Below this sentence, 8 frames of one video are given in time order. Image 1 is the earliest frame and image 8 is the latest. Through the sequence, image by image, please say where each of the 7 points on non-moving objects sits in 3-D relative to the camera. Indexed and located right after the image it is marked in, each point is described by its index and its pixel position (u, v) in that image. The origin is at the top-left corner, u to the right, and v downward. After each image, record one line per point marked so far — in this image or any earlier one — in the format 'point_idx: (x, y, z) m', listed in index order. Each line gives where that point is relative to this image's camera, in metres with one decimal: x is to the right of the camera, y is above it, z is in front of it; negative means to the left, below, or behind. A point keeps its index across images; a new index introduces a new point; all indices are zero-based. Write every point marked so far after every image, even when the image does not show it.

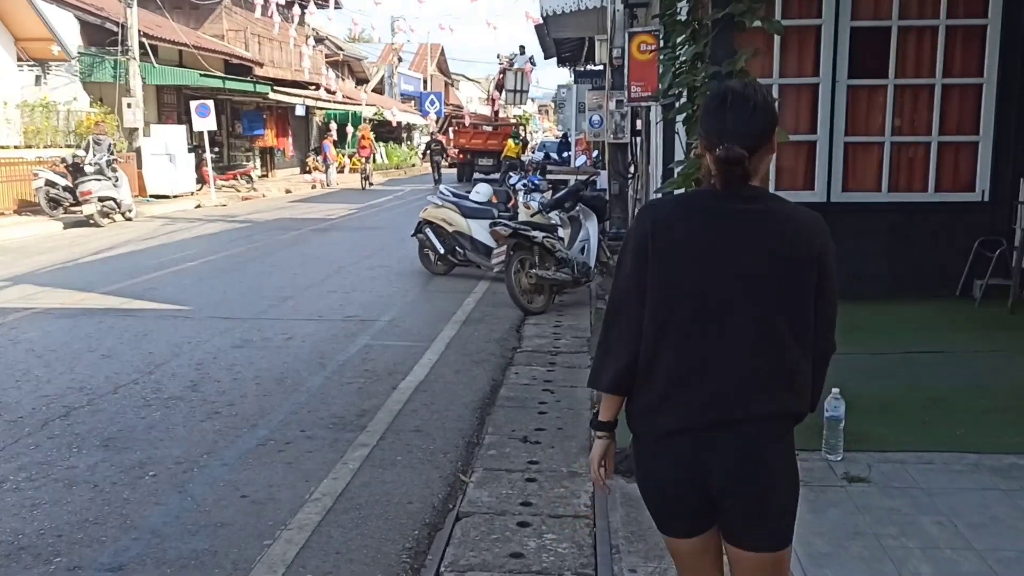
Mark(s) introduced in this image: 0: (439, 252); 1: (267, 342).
0: (-0.9, +0.4, +11.4) m
1: (-2.0, -0.5, +7.8) m
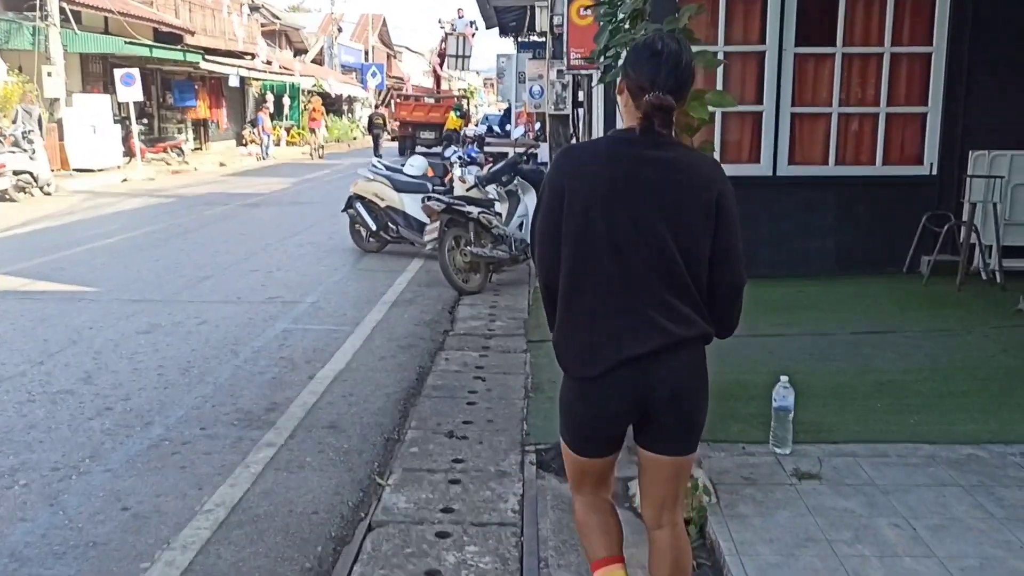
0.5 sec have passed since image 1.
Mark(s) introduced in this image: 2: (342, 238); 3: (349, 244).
0: (-1.7, +0.7, +10.9) m
1: (-2.6, -0.3, +7.2) m
2: (-2.2, +0.6, +12.2) m
3: (-2.0, +0.5, +11.6) m
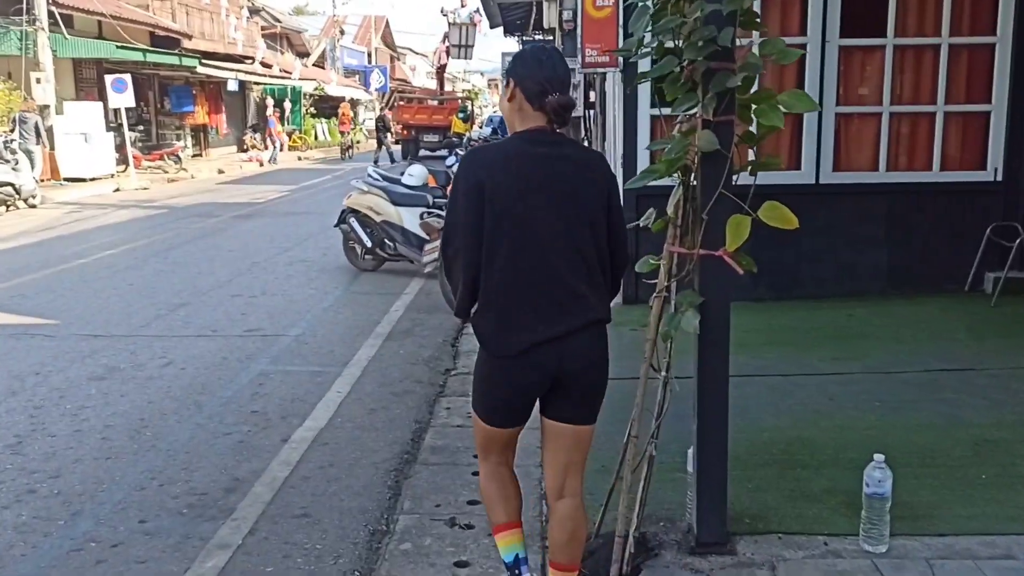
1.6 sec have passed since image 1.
0: (-1.6, +0.5, +9.9) m
1: (-2.5, -0.5, +6.2) m
2: (-2.1, +0.4, +11.2) m
3: (-1.9, +0.3, +10.7) m
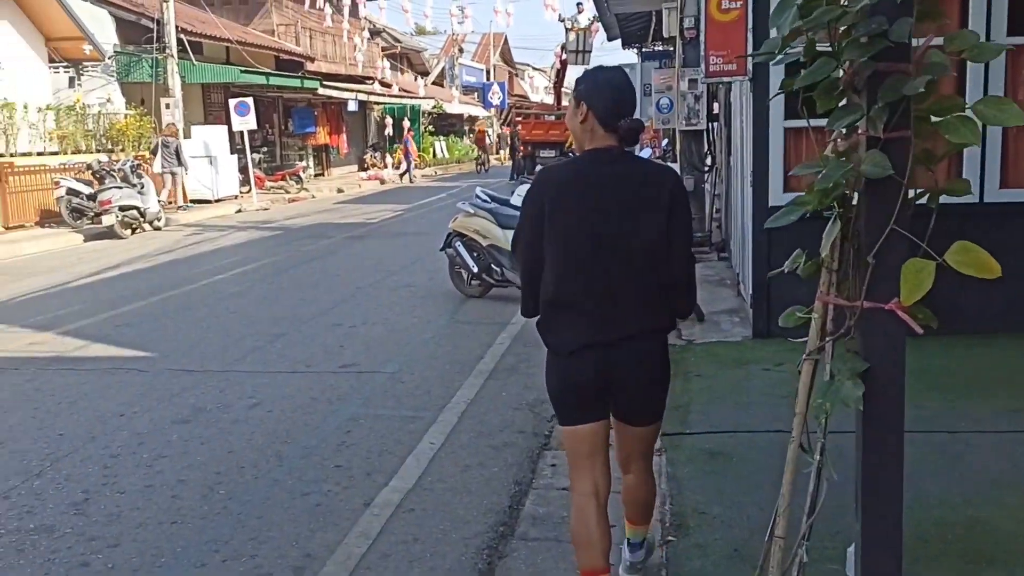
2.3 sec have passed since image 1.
0: (-0.4, +0.2, +9.3) m
1: (-1.8, -0.8, +5.8) m
2: (-0.8, +0.1, +10.7) m
3: (-0.7, 0.0, +10.2) m
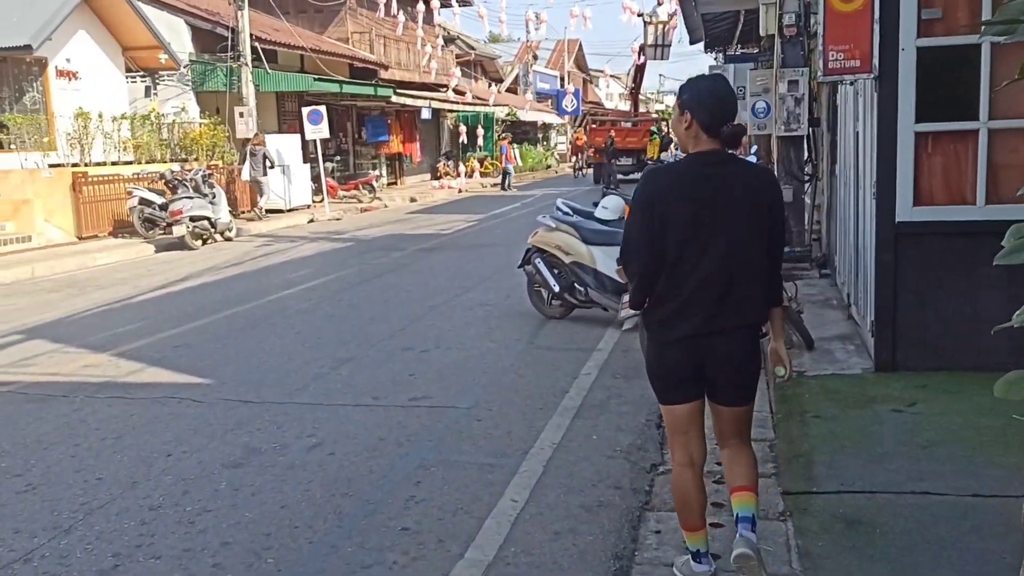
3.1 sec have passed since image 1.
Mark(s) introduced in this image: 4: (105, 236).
0: (+0.4, 0.0, +8.6) m
1: (-1.3, -0.9, +5.2) m
2: (+0.1, -0.1, +10.0) m
3: (+0.2, -0.2, +9.4) m
4: (-7.7, +1.0, +17.6) m
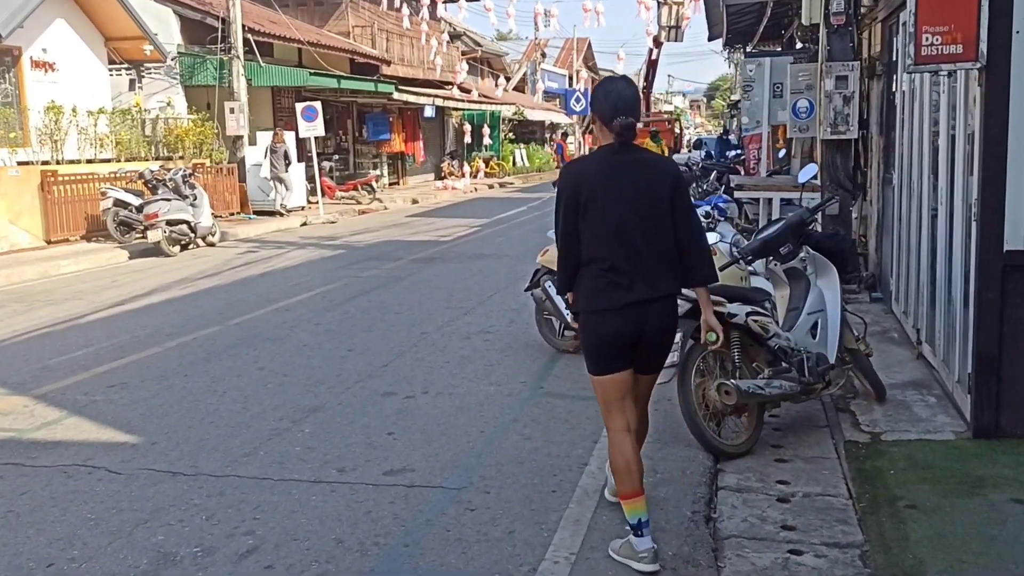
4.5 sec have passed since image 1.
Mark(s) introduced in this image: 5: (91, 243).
0: (+0.4, -0.3, +7.2) m
1: (-1.3, -1.1, +3.8) m
2: (+0.2, -0.3, +8.6) m
3: (+0.2, -0.4, +8.1) m
4: (-7.6, +0.8, +16.2) m
5: (-7.2, +0.8, +16.0) m
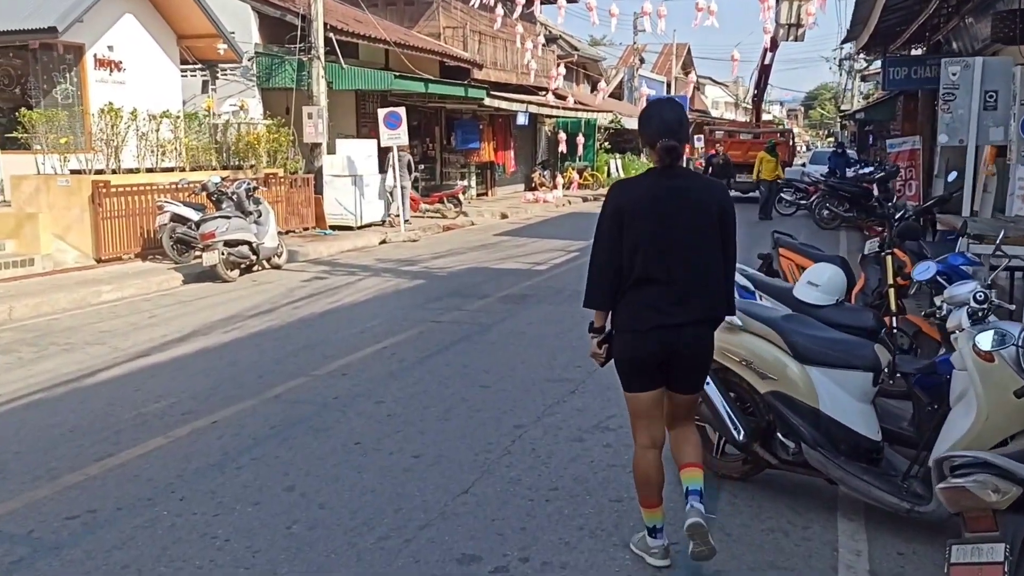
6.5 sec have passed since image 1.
0: (+1.2, -0.8, +4.9) m
1: (-0.9, -1.6, +1.7) m
2: (+1.0, -0.9, +6.3) m
3: (+1.0, -0.9, +5.7) m
4: (-5.9, +0.5, +14.6) m
5: (-5.6, +0.4, +14.3) m
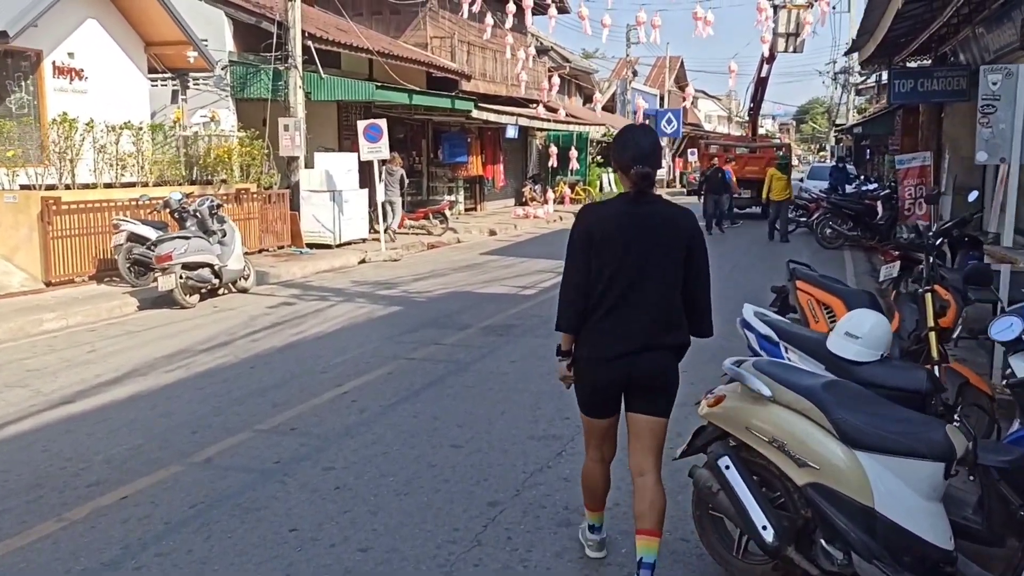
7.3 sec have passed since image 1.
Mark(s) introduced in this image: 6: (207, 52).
0: (+1.0, -1.0, +3.8) m
1: (-1.0, -1.8, +0.6) m
2: (+0.9, -1.1, +5.3) m
3: (+0.9, -1.2, +4.7) m
4: (-6.2, +0.1, +13.5) m
5: (-5.8, 0.0, +13.2) m
6: (-5.8, +4.5, +17.6) m
